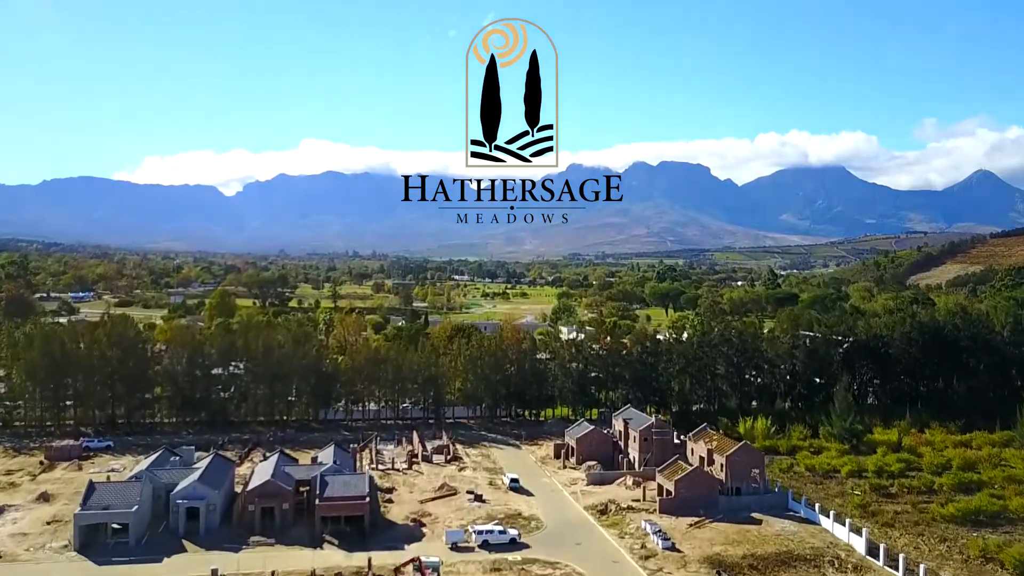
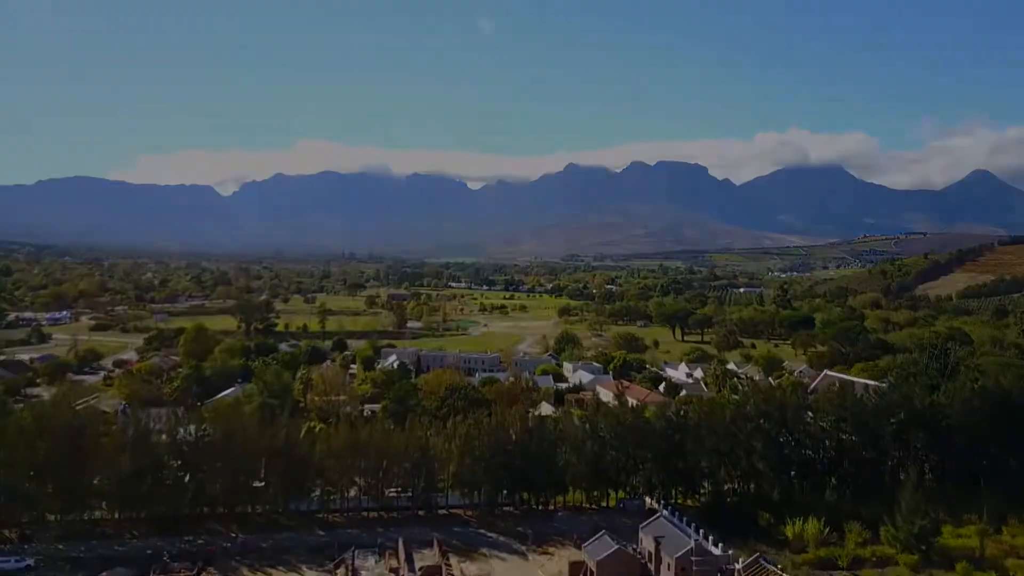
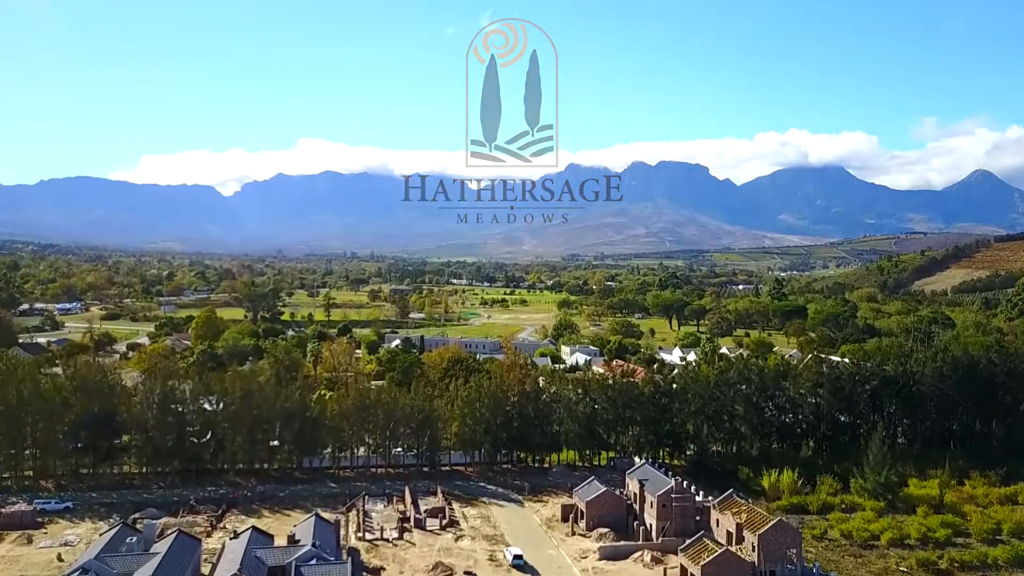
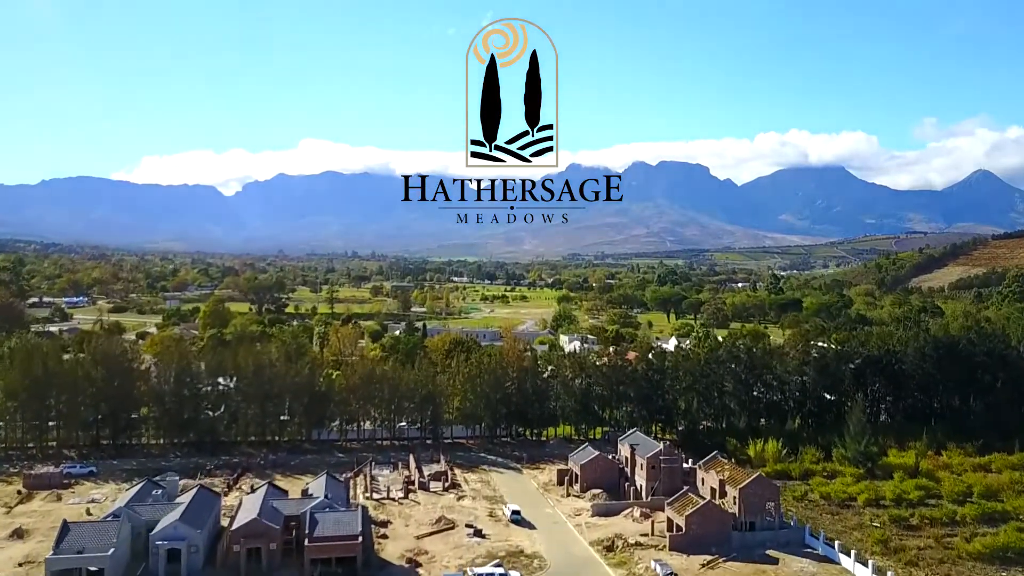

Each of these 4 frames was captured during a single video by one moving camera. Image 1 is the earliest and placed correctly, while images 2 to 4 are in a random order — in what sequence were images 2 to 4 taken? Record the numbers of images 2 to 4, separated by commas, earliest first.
4, 3, 2
